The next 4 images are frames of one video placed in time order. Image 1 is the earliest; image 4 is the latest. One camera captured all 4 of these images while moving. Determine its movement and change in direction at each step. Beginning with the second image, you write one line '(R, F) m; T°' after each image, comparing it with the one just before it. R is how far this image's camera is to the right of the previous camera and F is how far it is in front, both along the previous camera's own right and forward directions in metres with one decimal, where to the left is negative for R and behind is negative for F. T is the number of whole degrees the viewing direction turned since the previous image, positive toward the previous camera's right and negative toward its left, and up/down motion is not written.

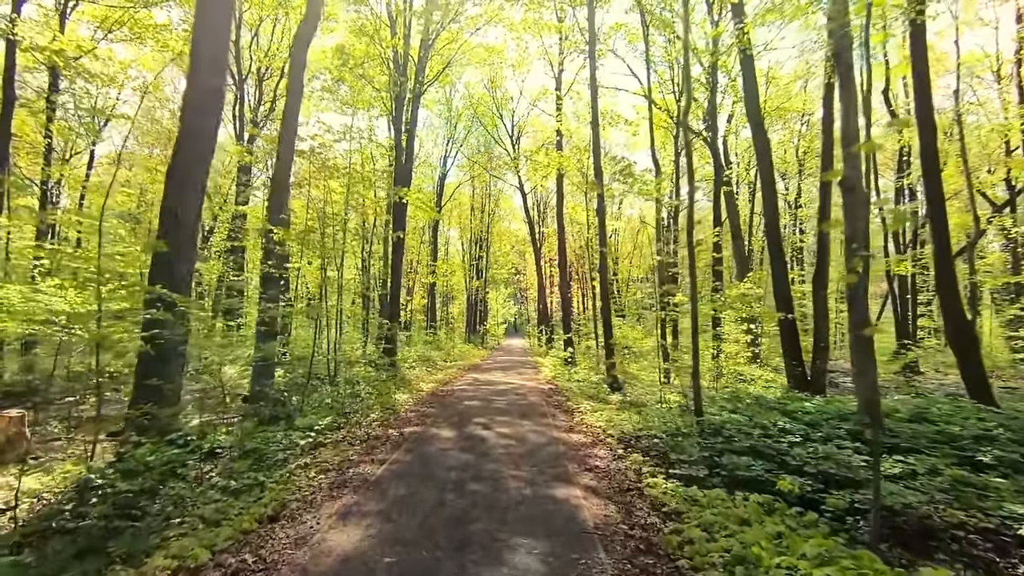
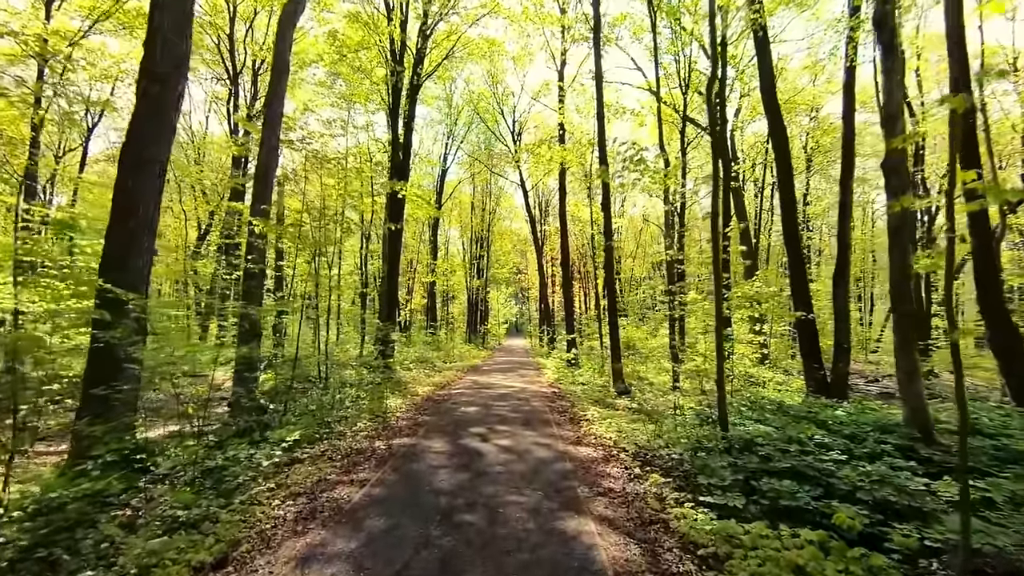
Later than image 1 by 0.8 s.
(0.0, +0.7) m; 0°
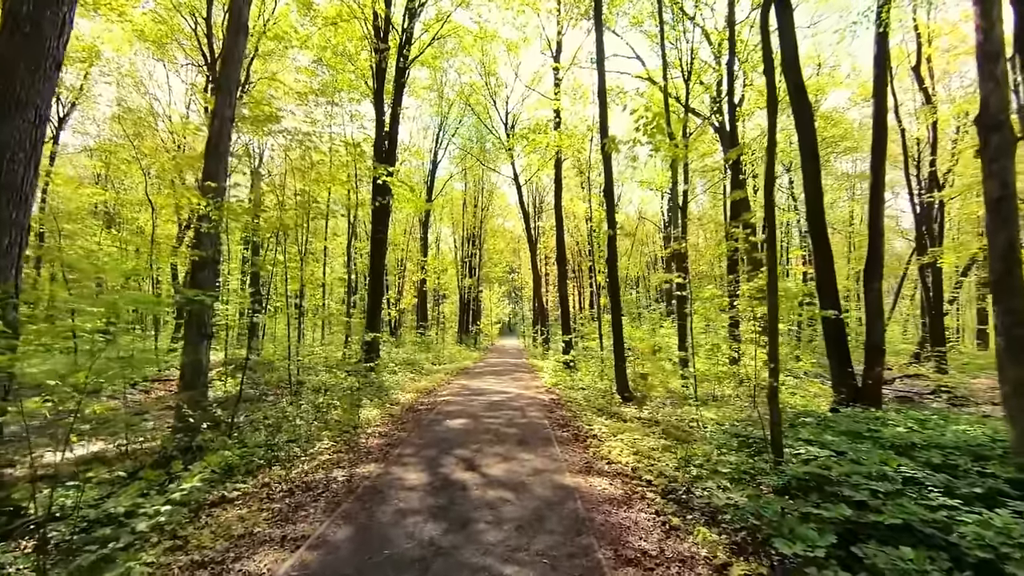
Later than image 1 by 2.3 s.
(0.0, +1.2) m; +1°
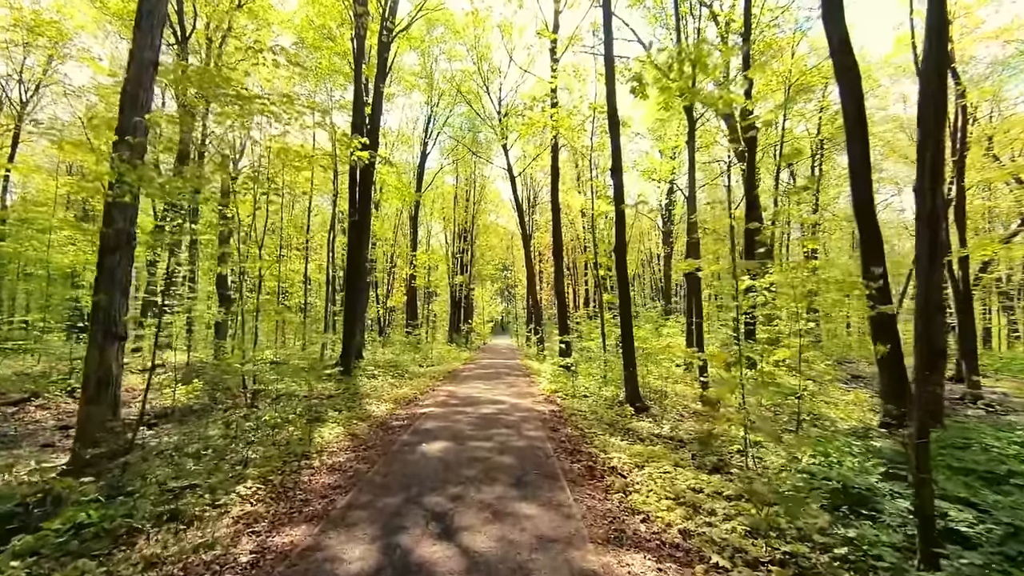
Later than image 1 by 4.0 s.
(0.0, +1.6) m; +1°
